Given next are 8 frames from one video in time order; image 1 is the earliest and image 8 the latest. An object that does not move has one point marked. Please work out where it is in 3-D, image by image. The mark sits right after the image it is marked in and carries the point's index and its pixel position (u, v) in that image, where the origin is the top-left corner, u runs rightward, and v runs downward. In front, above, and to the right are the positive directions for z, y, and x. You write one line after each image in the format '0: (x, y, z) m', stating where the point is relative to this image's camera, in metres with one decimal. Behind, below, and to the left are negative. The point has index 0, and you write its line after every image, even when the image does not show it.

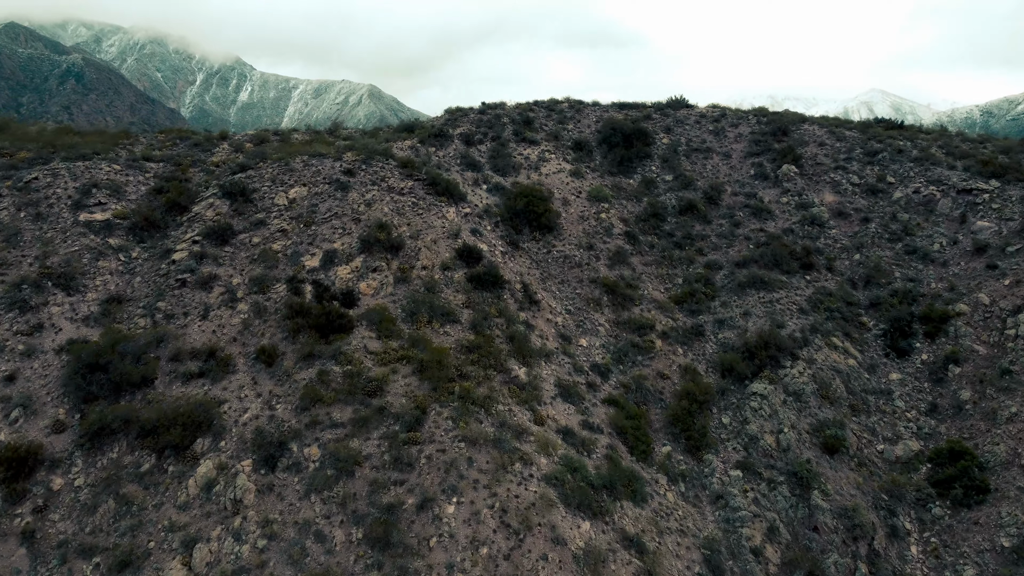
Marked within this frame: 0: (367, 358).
0: (-3.6, -1.7, +19.5) m
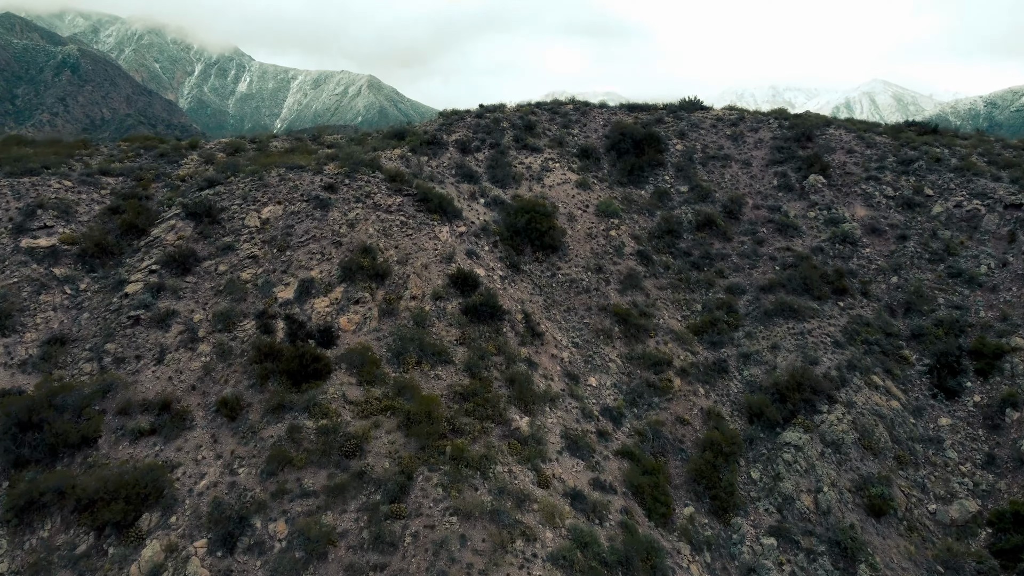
0: (-3.6, -2.6, +17.0) m
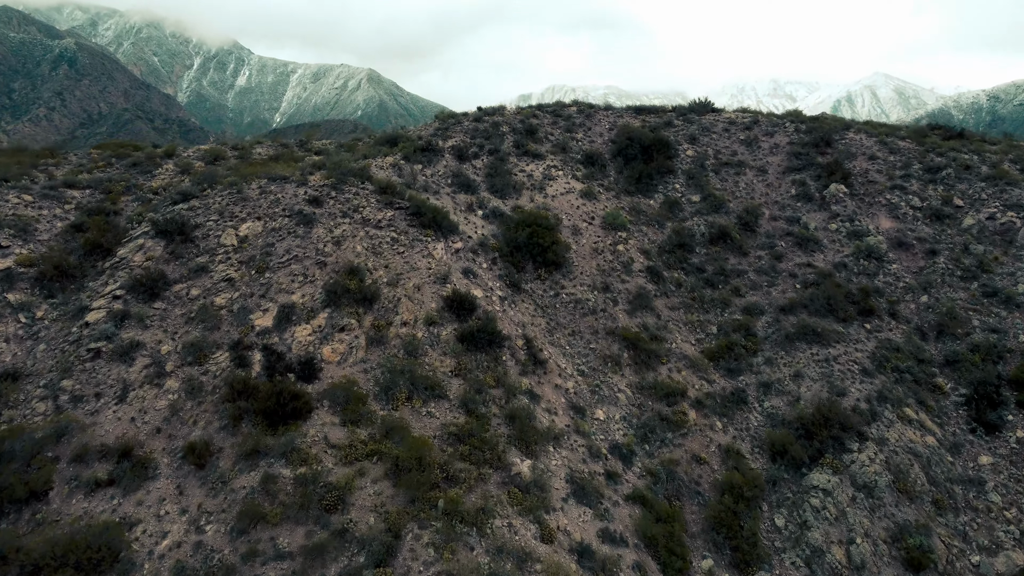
0: (-3.6, -3.2, +15.2) m
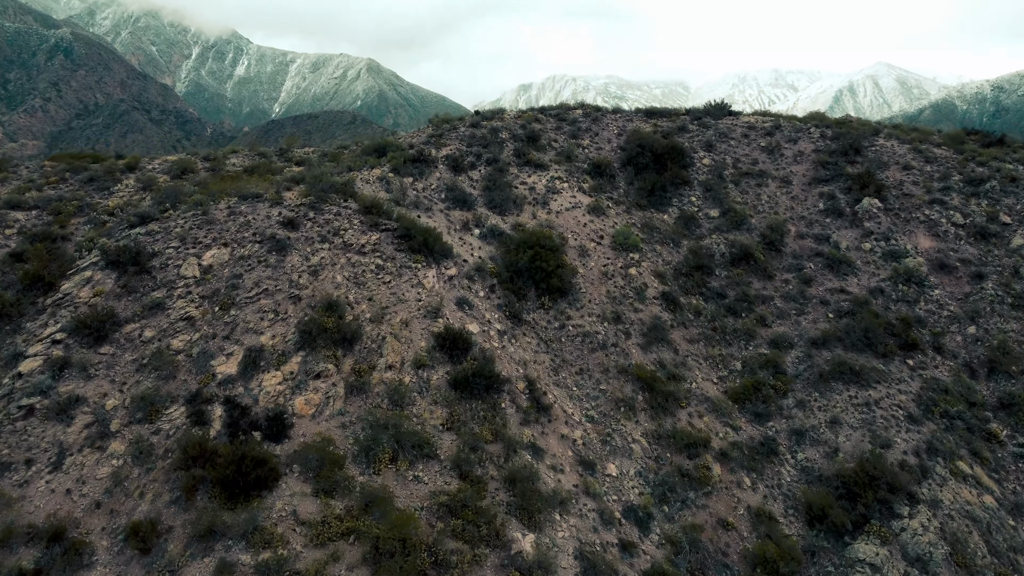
0: (-3.6, -4.1, +13.0) m
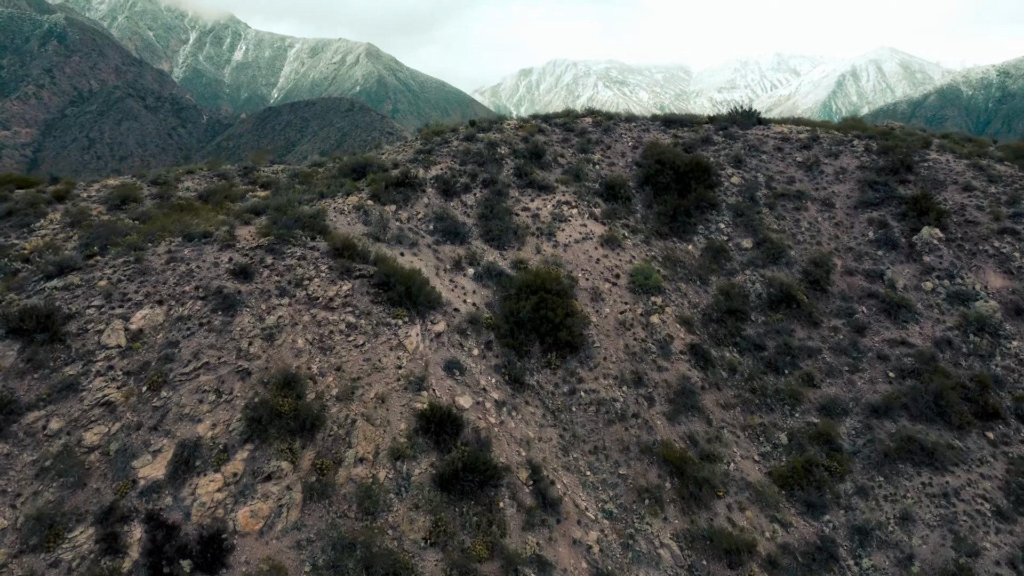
0: (-3.6, -5.4, +9.8) m
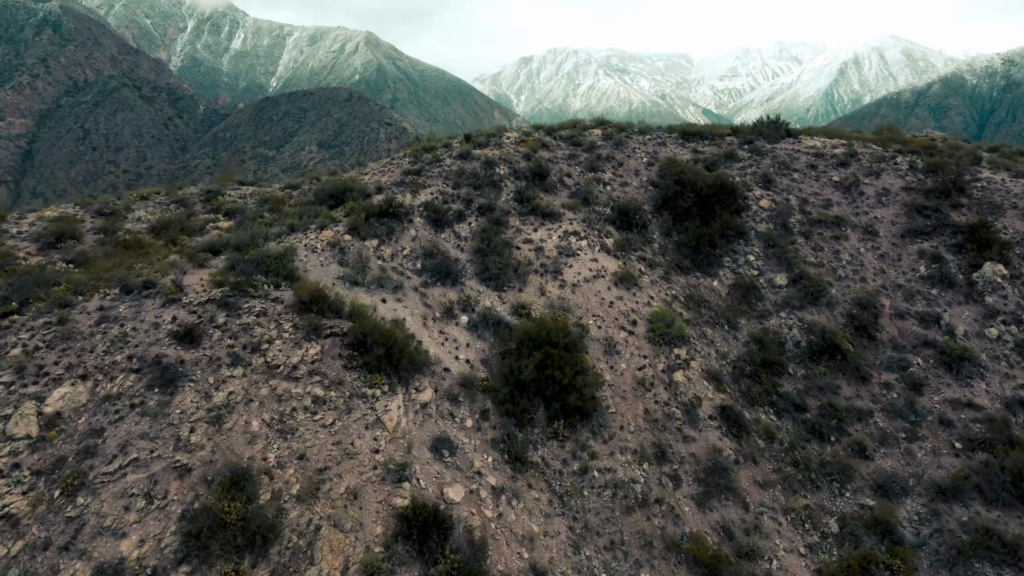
0: (-3.6, -6.5, +7.3) m
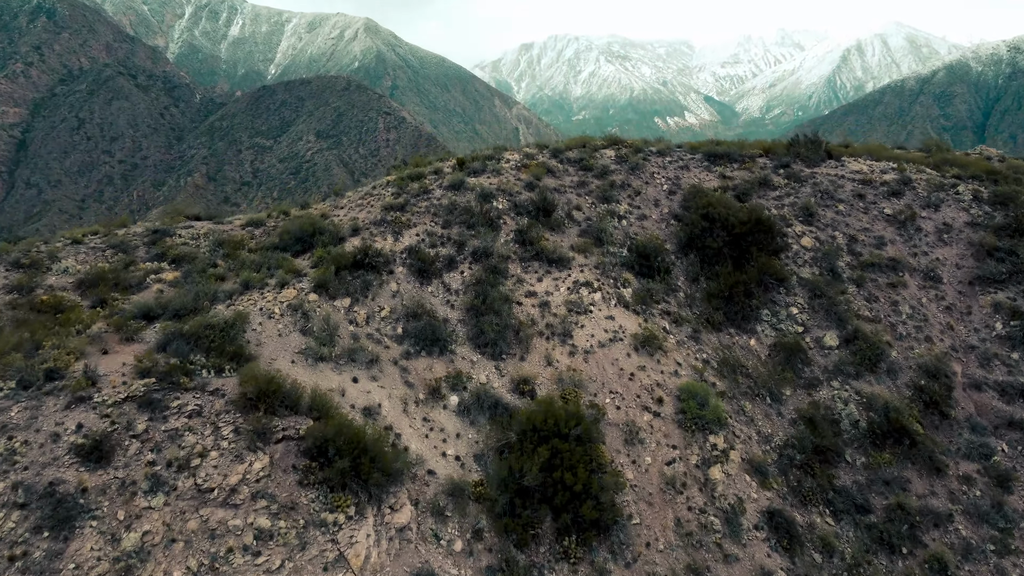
0: (-3.6, -7.8, +4.6) m
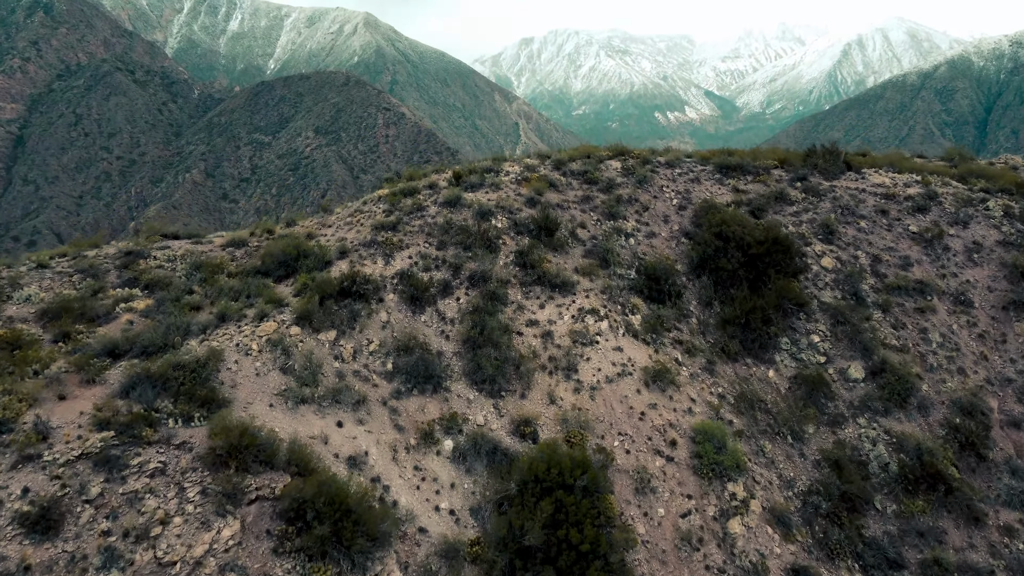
0: (-3.6, -8.4, +3.6) m
